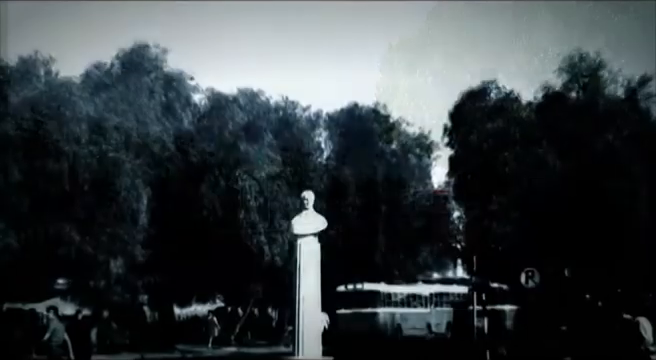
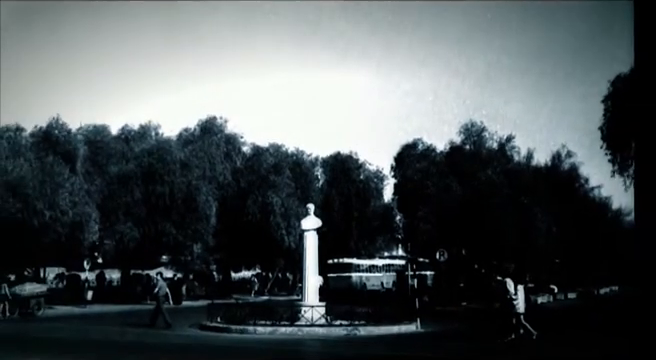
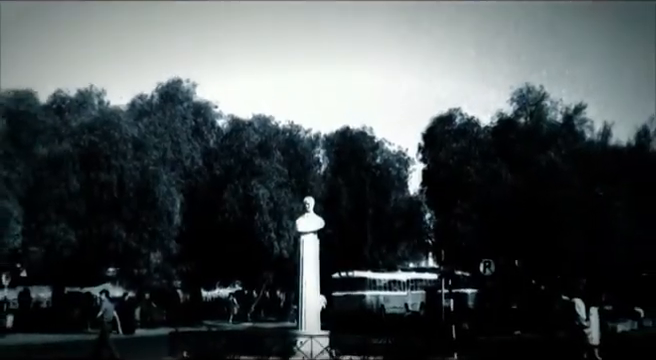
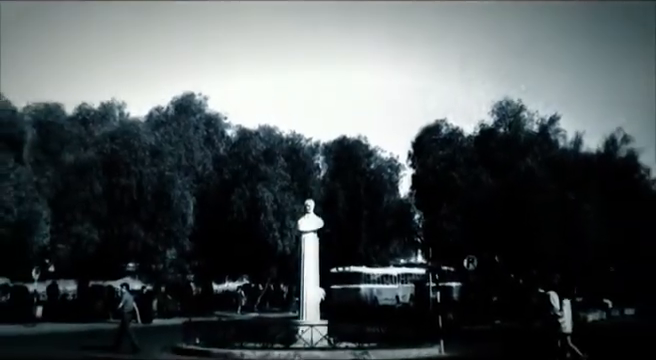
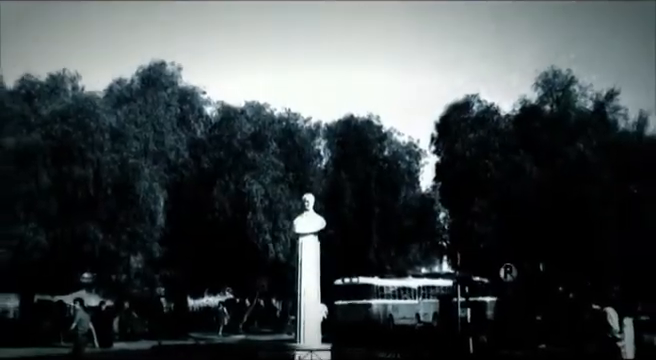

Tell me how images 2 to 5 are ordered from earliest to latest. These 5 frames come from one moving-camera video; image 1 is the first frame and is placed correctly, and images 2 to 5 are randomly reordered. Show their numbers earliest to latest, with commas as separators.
5, 3, 4, 2
